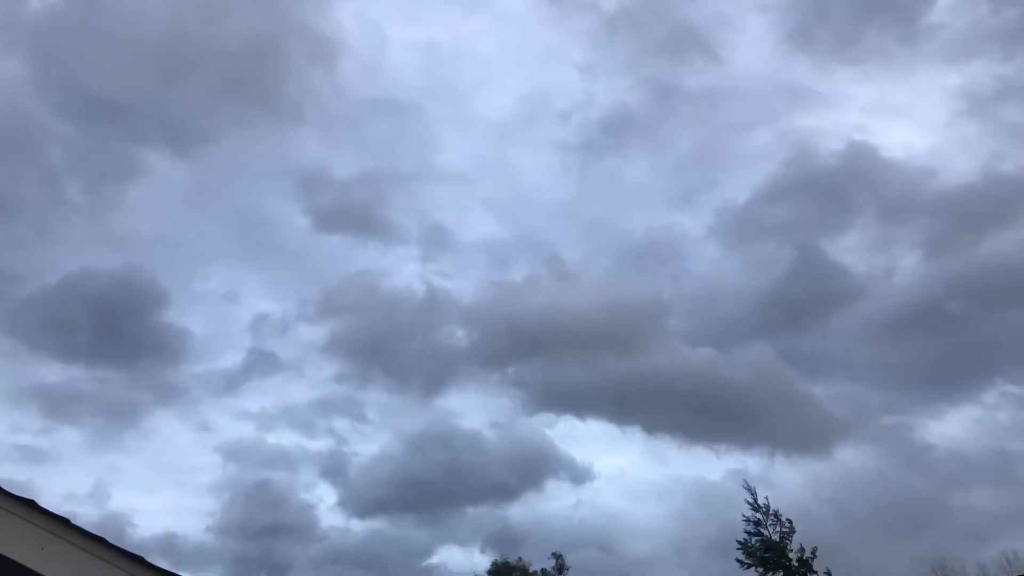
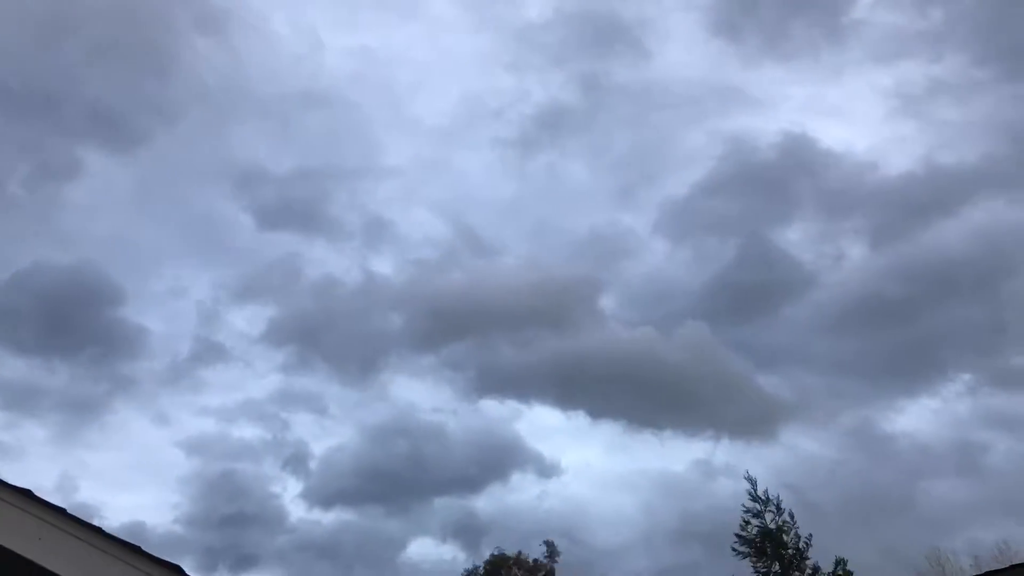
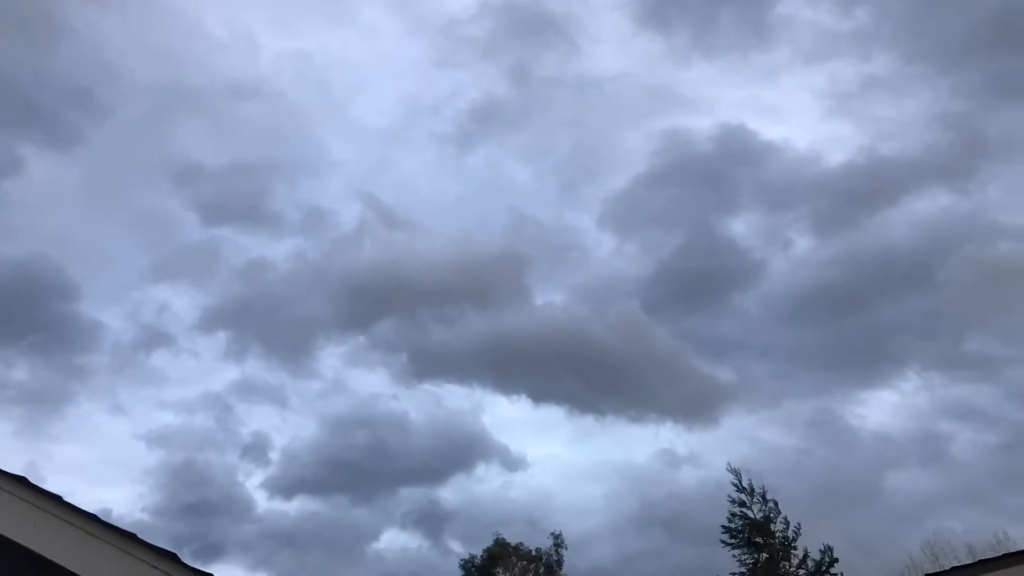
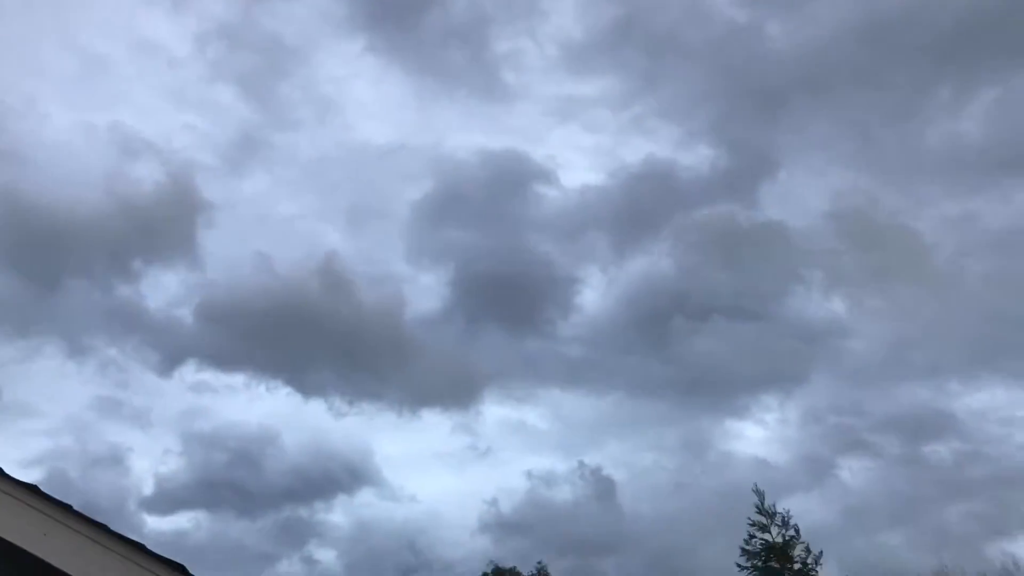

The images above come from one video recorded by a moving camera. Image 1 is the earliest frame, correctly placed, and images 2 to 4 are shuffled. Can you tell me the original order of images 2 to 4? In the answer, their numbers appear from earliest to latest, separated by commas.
2, 3, 4
